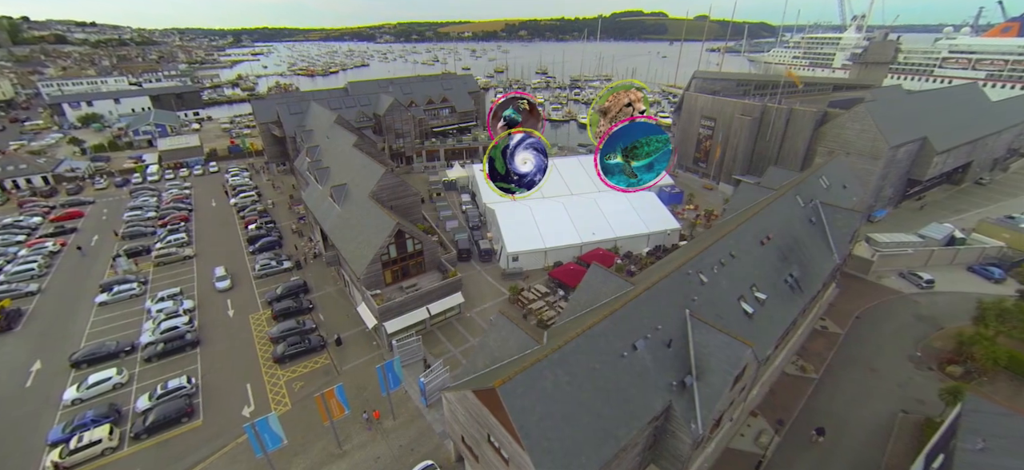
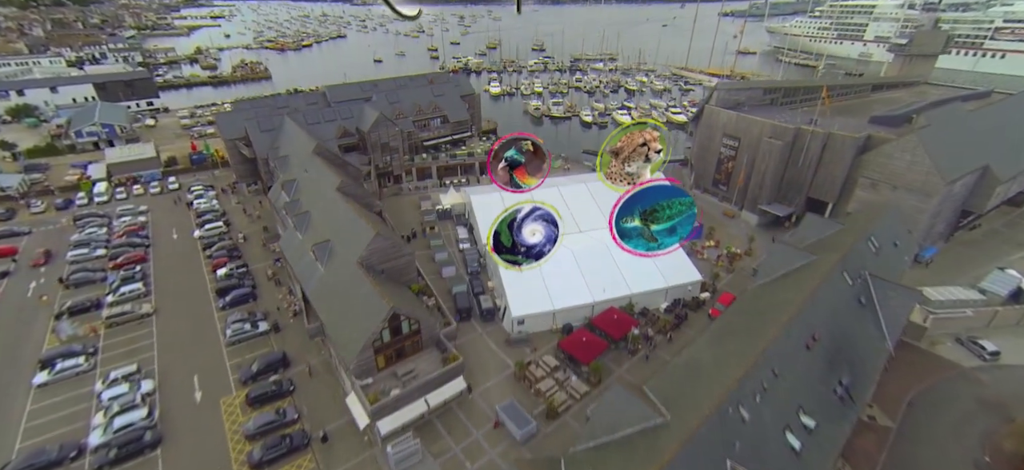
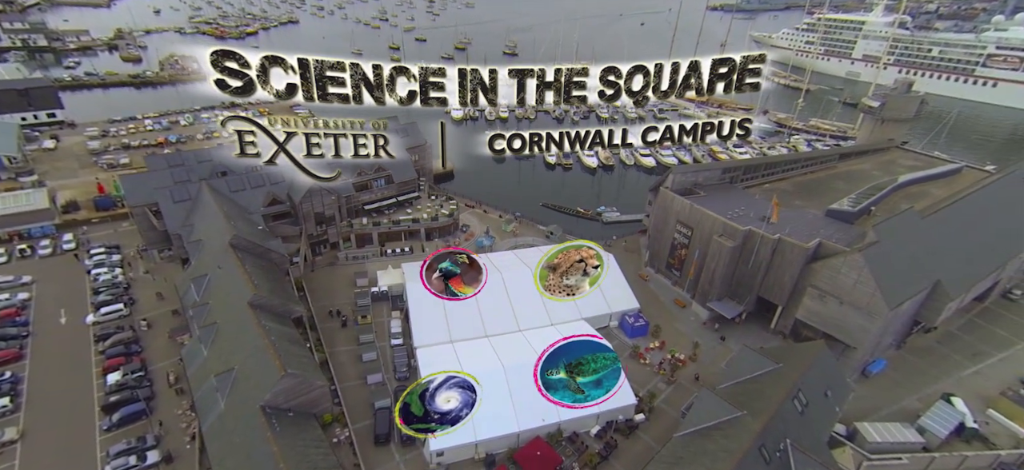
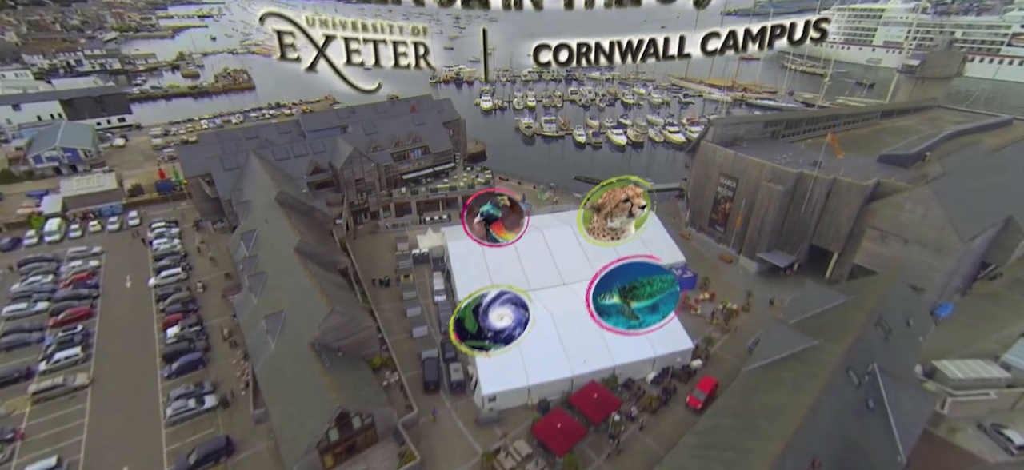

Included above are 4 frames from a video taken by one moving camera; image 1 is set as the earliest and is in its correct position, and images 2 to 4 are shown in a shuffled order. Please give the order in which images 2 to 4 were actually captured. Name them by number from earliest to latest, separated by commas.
2, 4, 3
